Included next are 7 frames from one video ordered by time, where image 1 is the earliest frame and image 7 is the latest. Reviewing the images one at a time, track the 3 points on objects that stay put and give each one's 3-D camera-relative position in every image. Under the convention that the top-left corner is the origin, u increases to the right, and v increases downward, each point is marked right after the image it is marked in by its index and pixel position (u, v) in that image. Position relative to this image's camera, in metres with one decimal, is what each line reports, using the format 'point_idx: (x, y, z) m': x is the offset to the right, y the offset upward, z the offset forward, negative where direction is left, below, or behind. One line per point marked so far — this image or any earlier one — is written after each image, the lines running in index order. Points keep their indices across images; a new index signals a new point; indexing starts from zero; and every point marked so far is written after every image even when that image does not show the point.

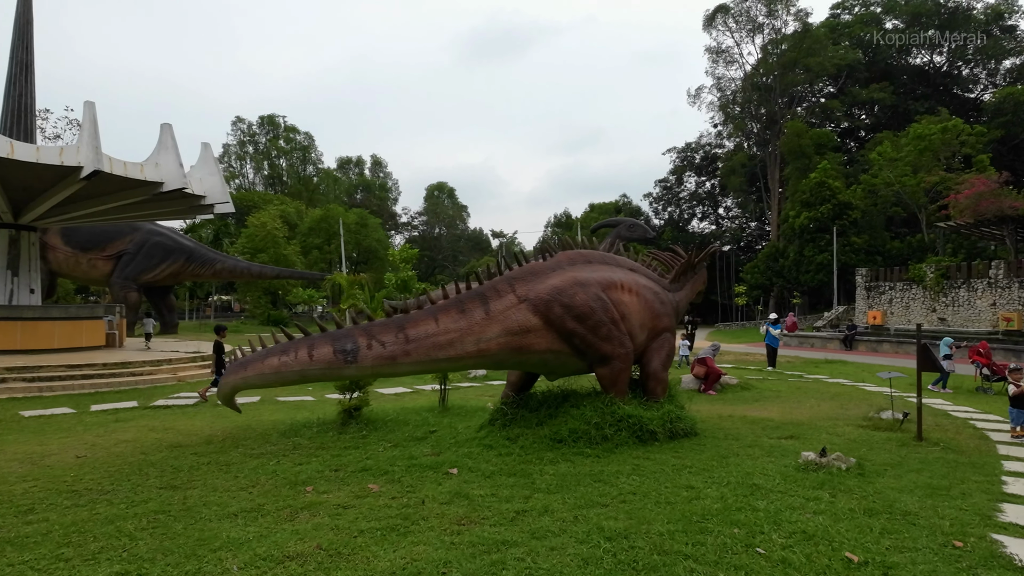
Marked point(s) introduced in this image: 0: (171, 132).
0: (-7.0, +3.2, +13.0) m
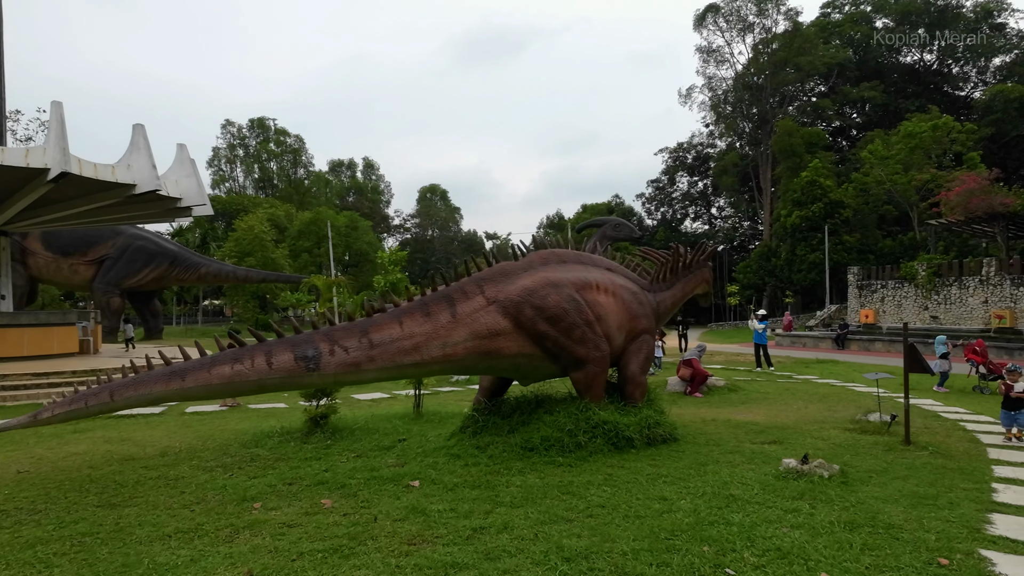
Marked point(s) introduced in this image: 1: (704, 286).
0: (-7.4, +3.1, +12.6) m
1: (+2.4, 0.0, +8.5) m
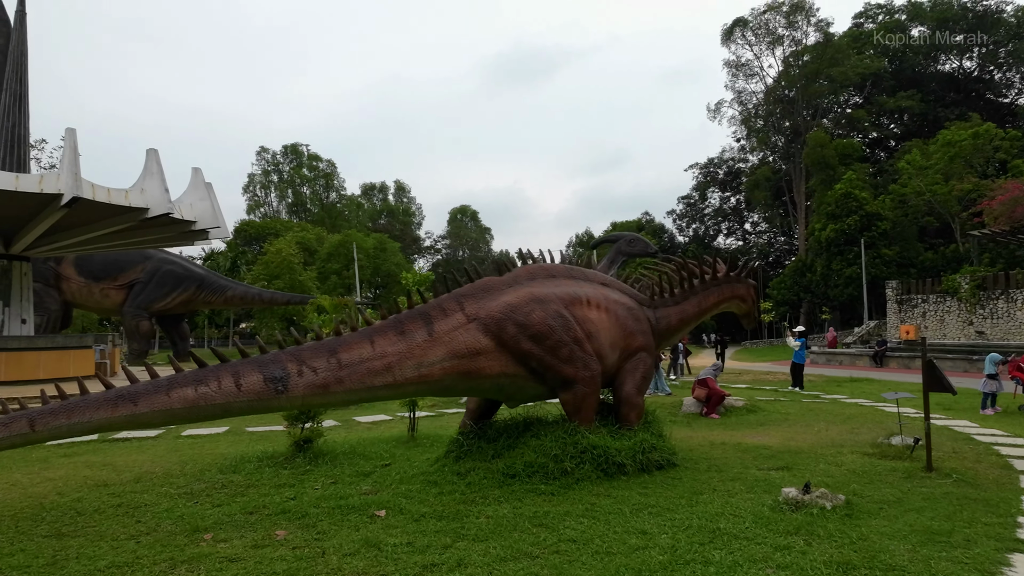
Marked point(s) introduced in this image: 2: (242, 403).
0: (-7.3, +2.7, +12.8) m
1: (+2.4, -0.2, +8.1) m
2: (-2.1, -0.9, +4.8) m
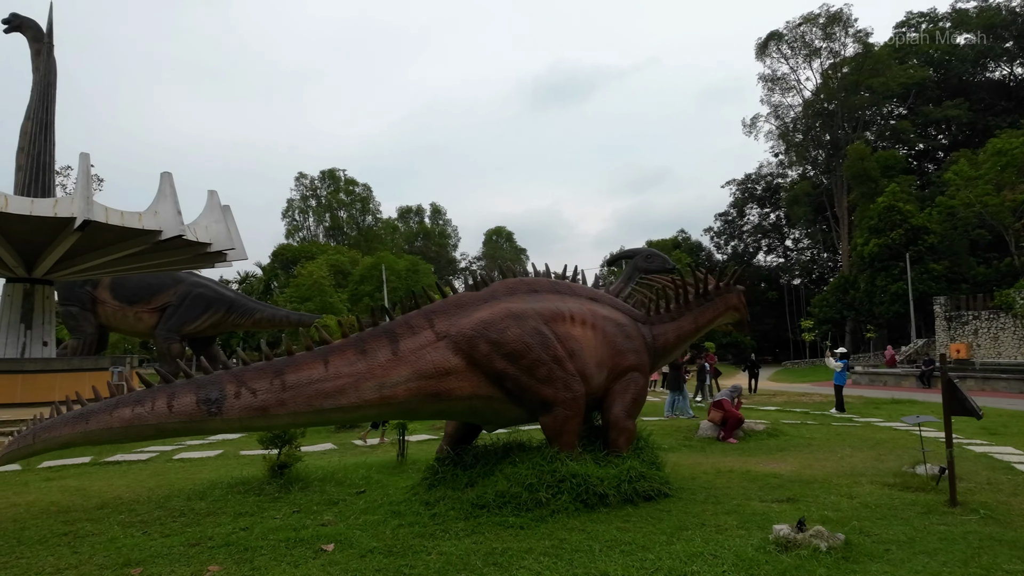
0: (-7.1, +2.2, +13.0) m
1: (+2.3, -0.4, +7.5) m
2: (-2.4, -1.0, +4.5) m
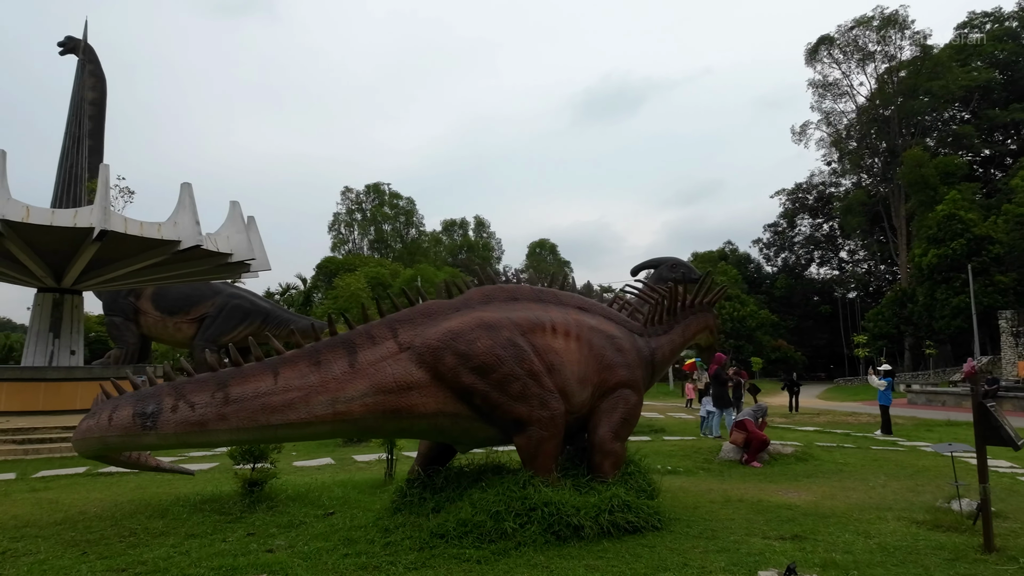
0: (-6.7, +2.0, +13.1) m
1: (+2.2, -0.5, +6.9) m
2: (-2.7, -1.0, +4.2) m
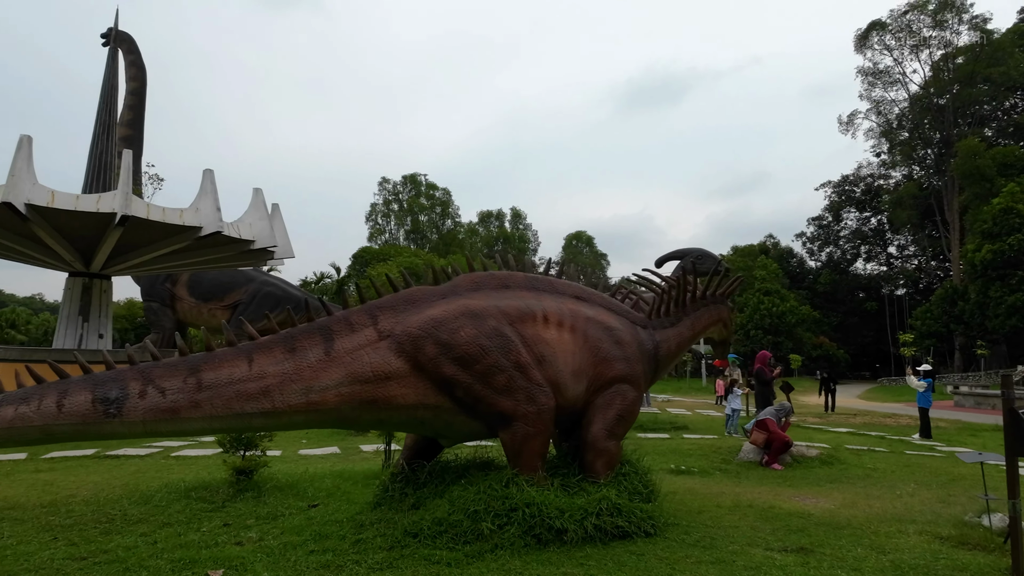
0: (-6.3, +2.3, +13.1) m
1: (+2.2, -0.4, +6.5) m
2: (-2.9, -0.9, +4.1) m
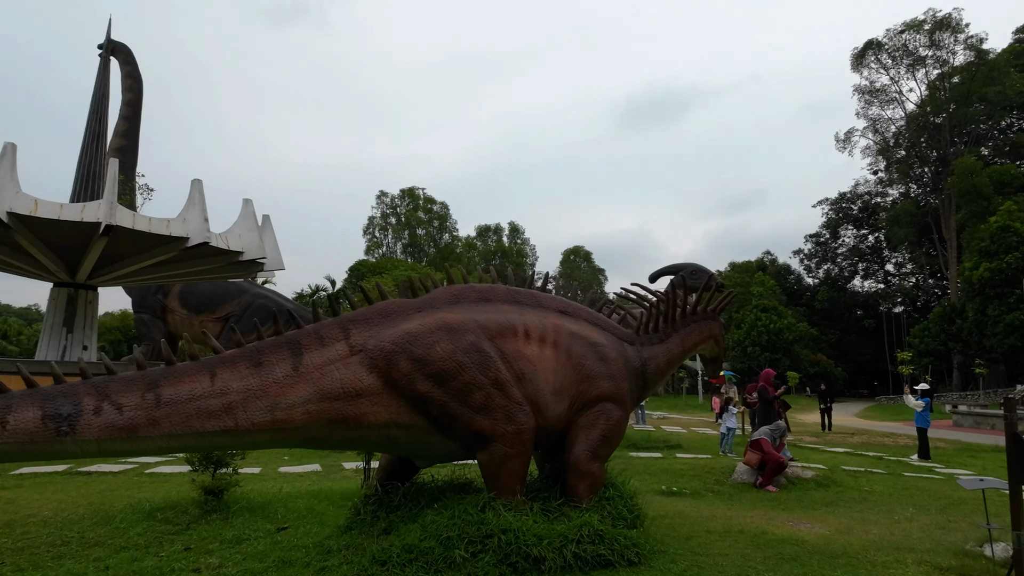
0: (-6.5, +2.1, +12.9) m
1: (+2.0, -0.6, +6.3) m
2: (-3.1, -1.0, +3.9) m
